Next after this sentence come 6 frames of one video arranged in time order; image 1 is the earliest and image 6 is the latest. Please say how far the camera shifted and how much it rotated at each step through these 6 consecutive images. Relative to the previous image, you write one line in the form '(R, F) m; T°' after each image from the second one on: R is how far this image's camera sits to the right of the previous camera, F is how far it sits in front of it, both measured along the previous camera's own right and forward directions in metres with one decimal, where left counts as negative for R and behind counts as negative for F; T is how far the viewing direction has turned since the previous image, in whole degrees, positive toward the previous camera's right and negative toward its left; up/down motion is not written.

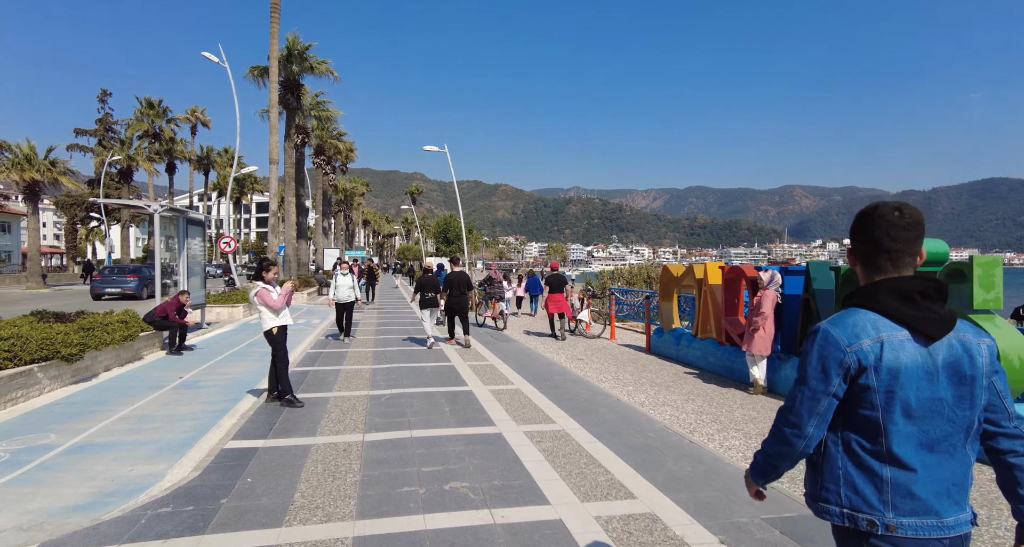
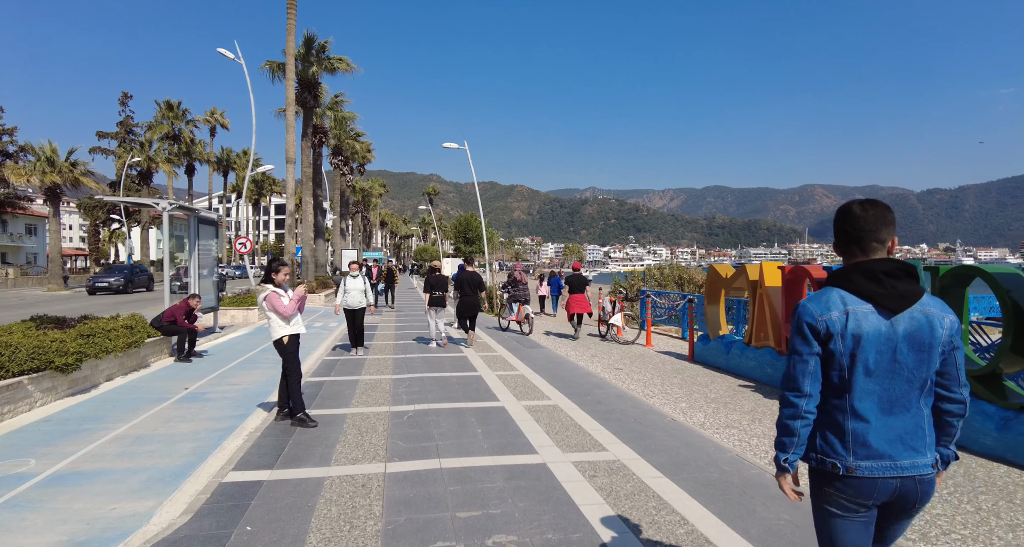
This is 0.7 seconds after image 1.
(-0.3, +0.8) m; -2°
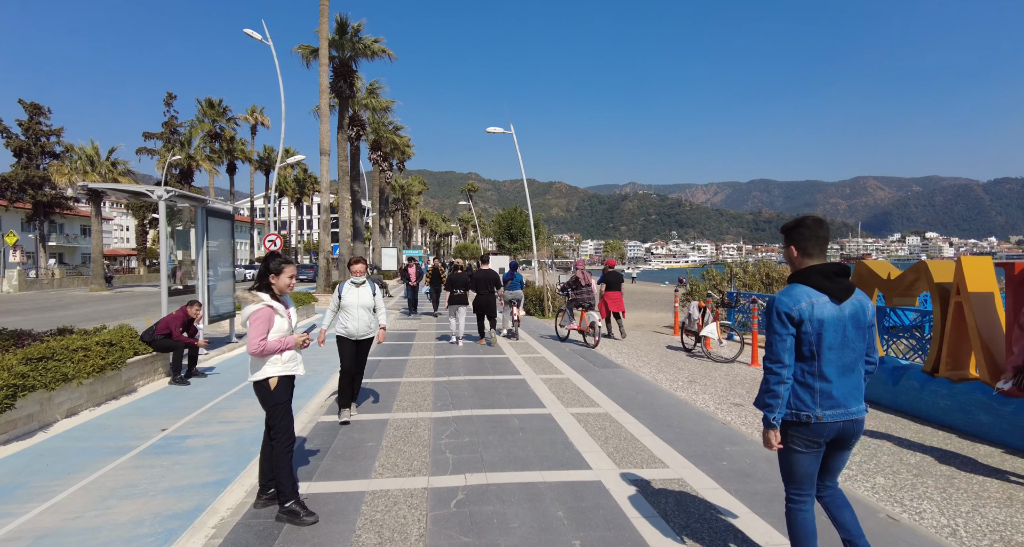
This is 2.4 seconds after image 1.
(-0.5, +2.2) m; -4°
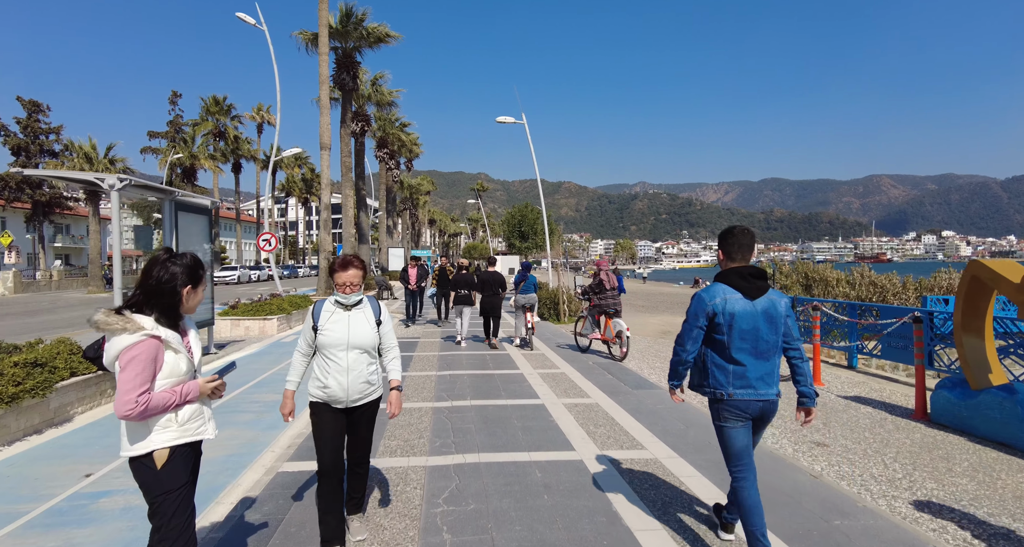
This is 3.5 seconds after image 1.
(-0.1, +1.4) m; -1°
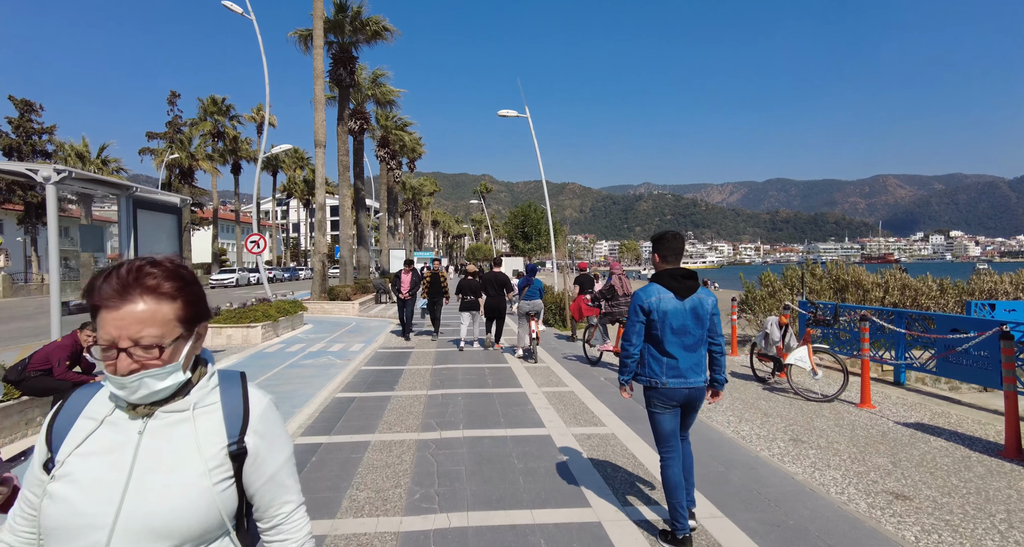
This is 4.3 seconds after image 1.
(+0.1, +1.0) m; 0°
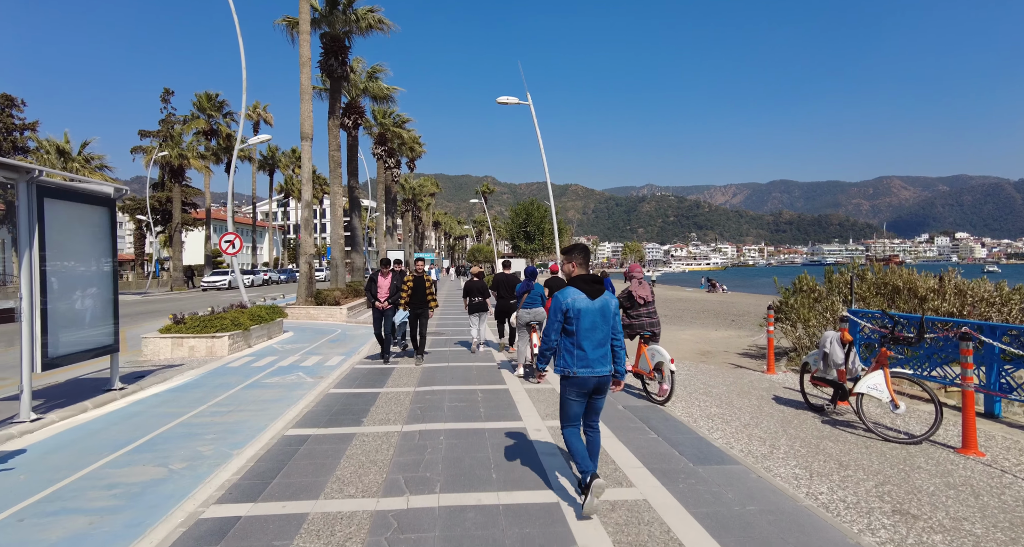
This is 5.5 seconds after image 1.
(+0.1, +1.5) m; 0°
